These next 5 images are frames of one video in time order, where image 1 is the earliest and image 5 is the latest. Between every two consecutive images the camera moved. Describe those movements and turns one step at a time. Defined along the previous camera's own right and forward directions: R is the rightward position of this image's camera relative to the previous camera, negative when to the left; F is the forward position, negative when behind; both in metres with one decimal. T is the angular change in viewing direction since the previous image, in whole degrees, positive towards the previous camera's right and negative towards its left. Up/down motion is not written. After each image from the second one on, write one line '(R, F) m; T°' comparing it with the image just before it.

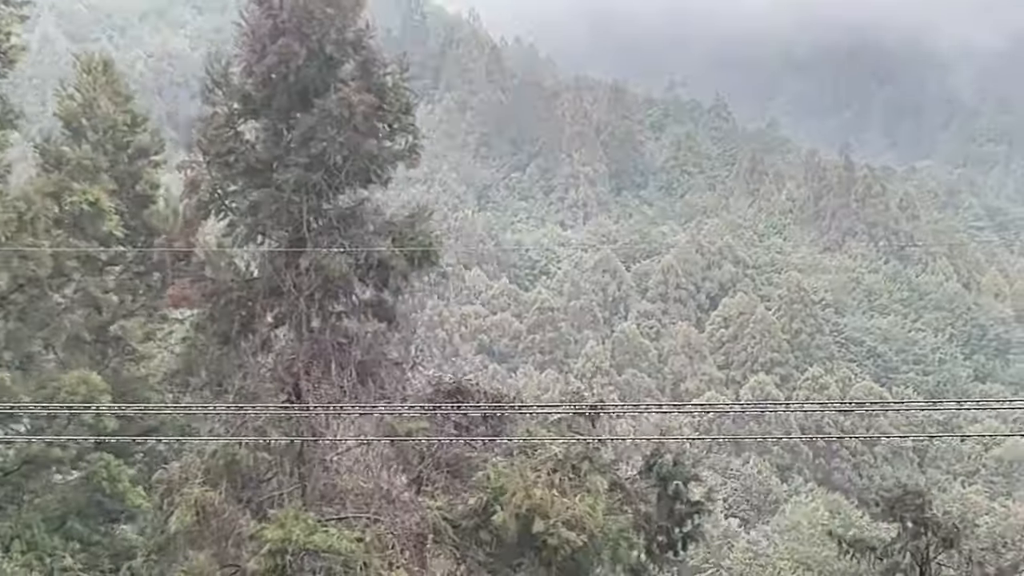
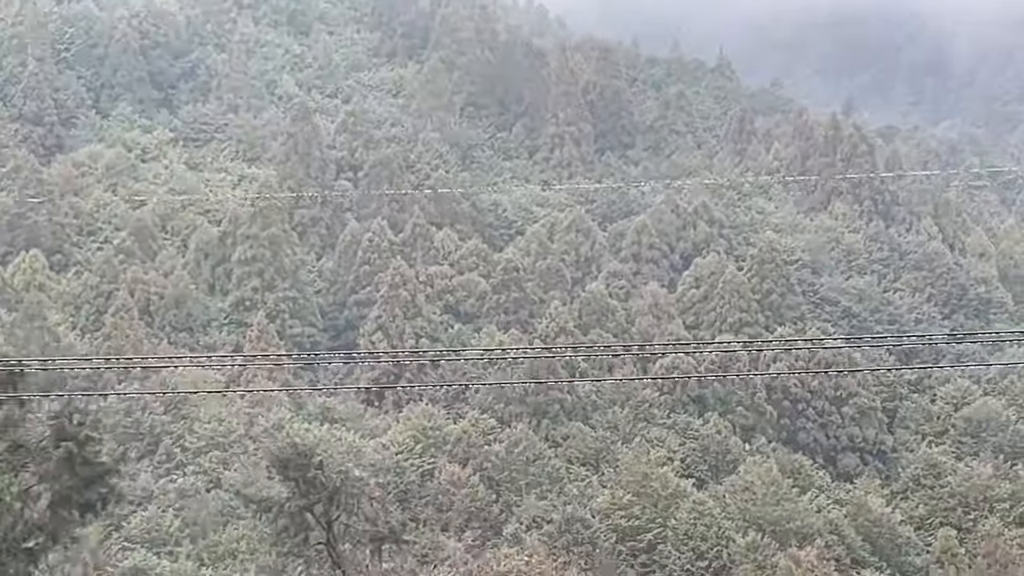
(+0.9, +0.1) m; -1°
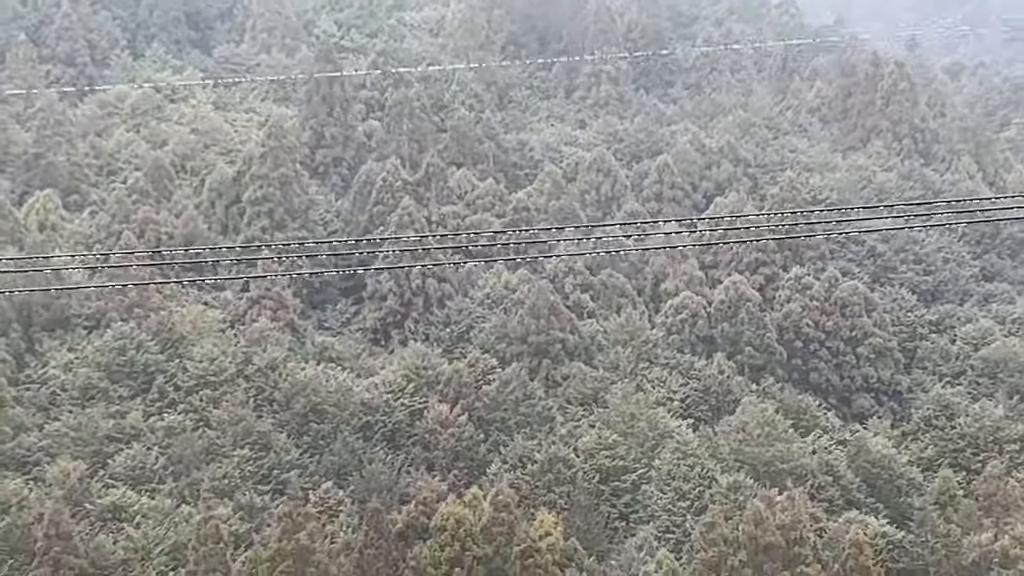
(+1.3, +0.1) m; -3°
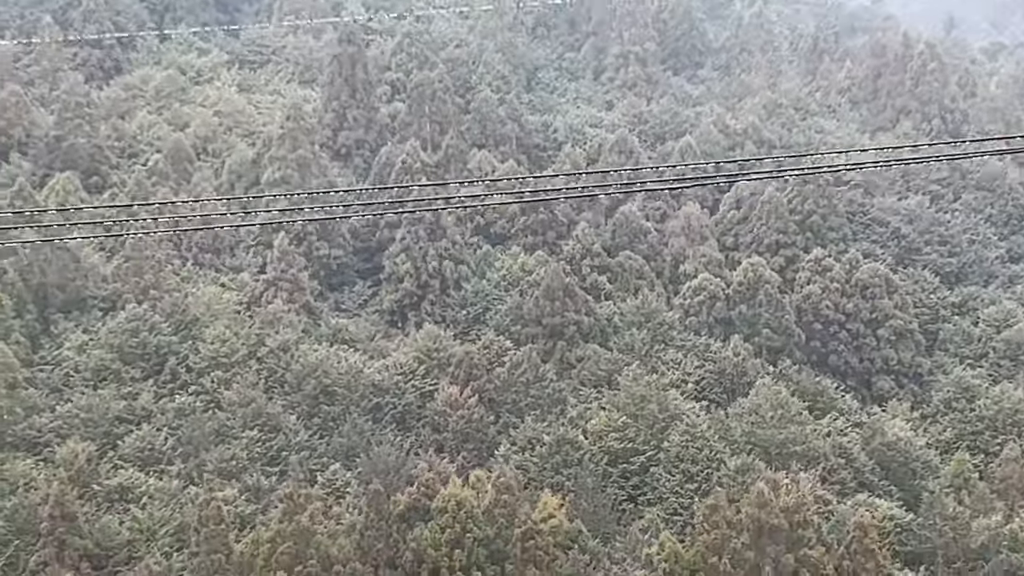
(+0.5, 0.0) m; -1°
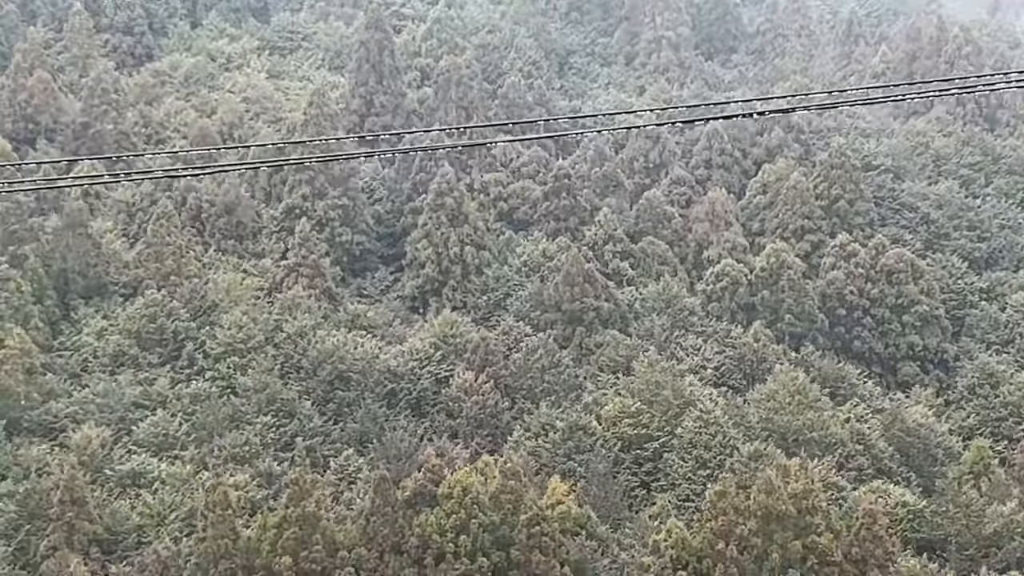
(+0.5, 0.0) m; -2°
